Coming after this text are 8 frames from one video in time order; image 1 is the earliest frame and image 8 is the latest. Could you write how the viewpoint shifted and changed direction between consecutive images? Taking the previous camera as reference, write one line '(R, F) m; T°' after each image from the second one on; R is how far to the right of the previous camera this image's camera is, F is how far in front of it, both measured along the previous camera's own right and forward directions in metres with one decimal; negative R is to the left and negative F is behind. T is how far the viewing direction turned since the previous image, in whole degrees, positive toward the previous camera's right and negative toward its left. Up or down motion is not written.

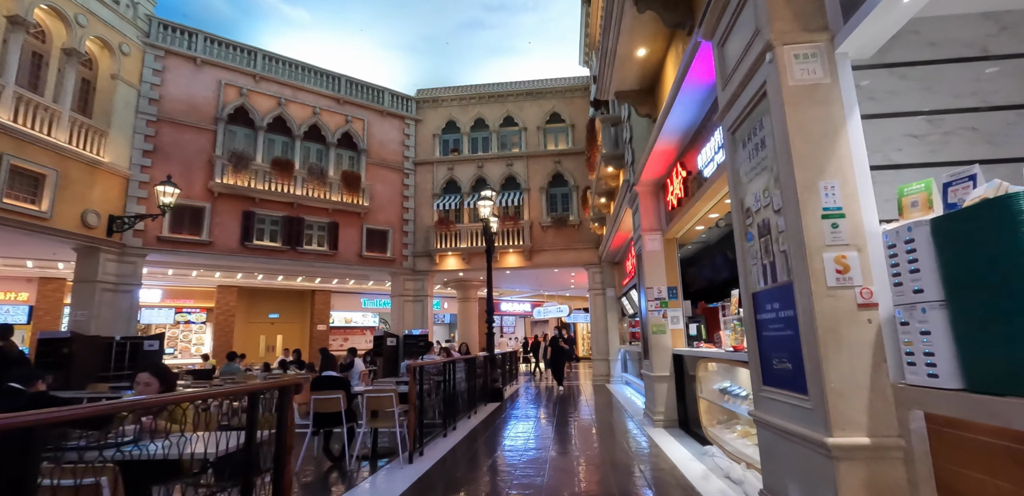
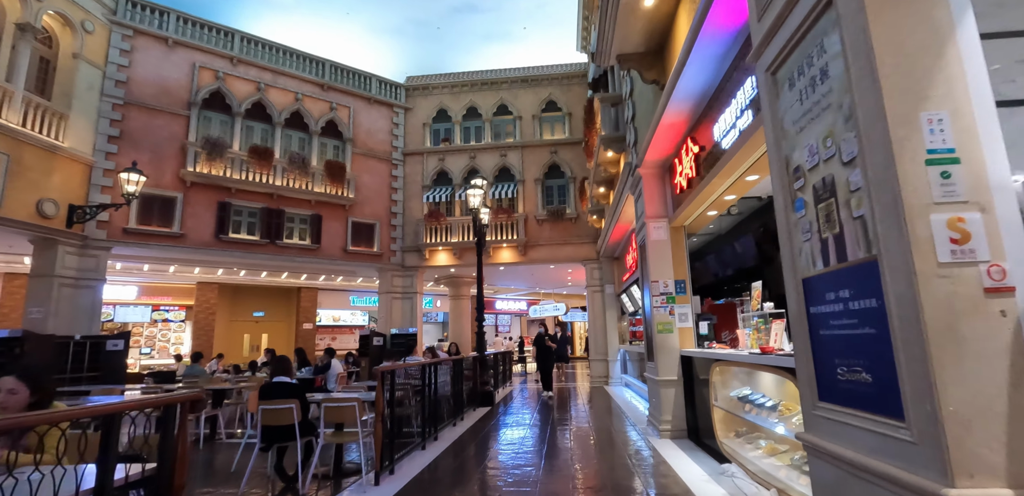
(+0.1, +0.7) m; 0°
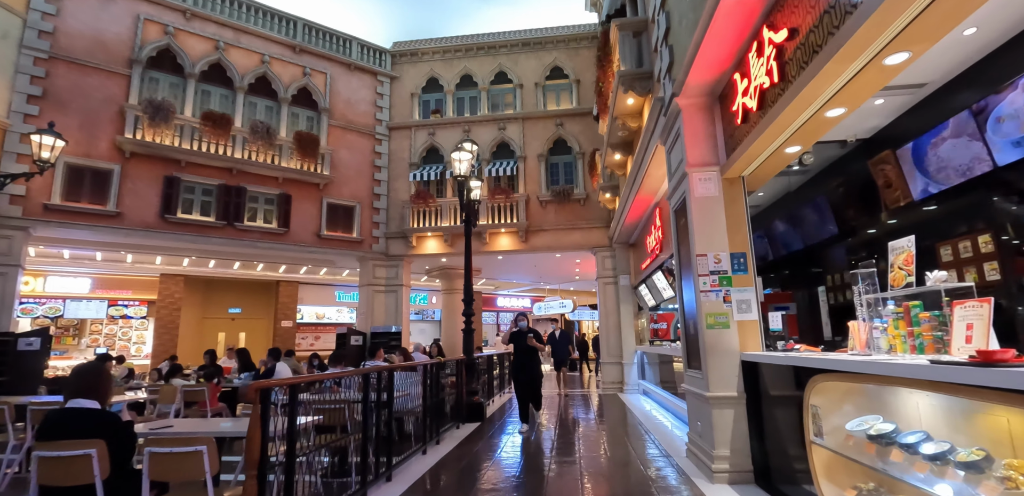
(+0.2, +1.8) m; -1°
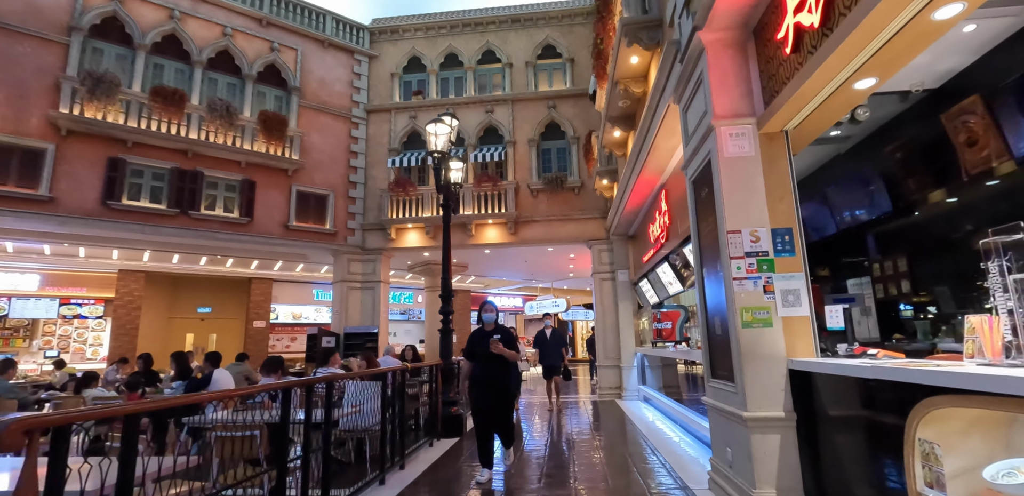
(+0.1, +1.0) m; +1°
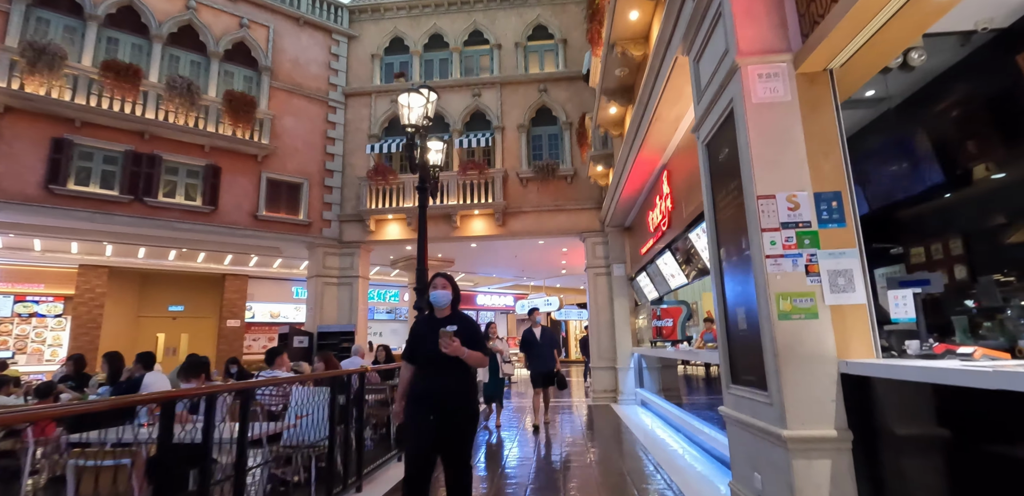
(+0.1, +0.7) m; +1°
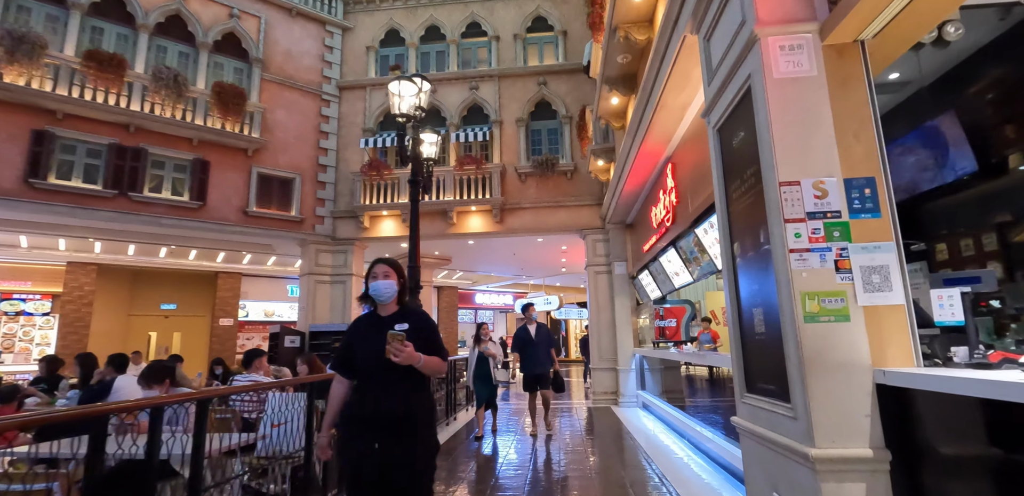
(0.0, +0.3) m; 0°
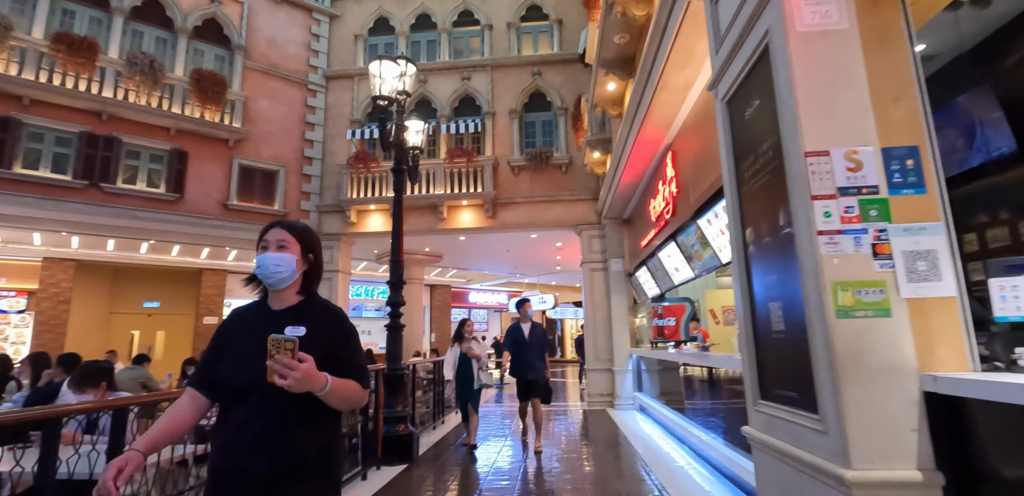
(+0.1, +0.4) m; 0°
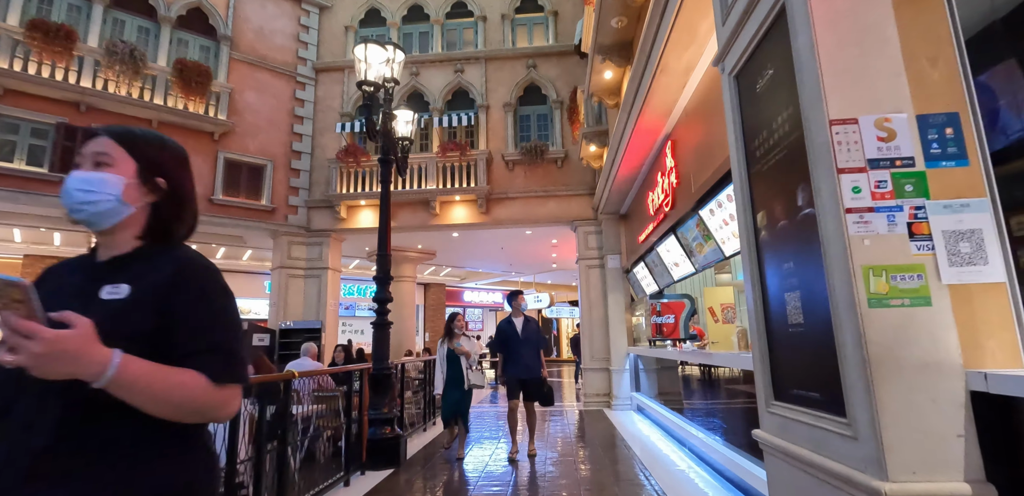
(0.0, +0.2) m; 0°
